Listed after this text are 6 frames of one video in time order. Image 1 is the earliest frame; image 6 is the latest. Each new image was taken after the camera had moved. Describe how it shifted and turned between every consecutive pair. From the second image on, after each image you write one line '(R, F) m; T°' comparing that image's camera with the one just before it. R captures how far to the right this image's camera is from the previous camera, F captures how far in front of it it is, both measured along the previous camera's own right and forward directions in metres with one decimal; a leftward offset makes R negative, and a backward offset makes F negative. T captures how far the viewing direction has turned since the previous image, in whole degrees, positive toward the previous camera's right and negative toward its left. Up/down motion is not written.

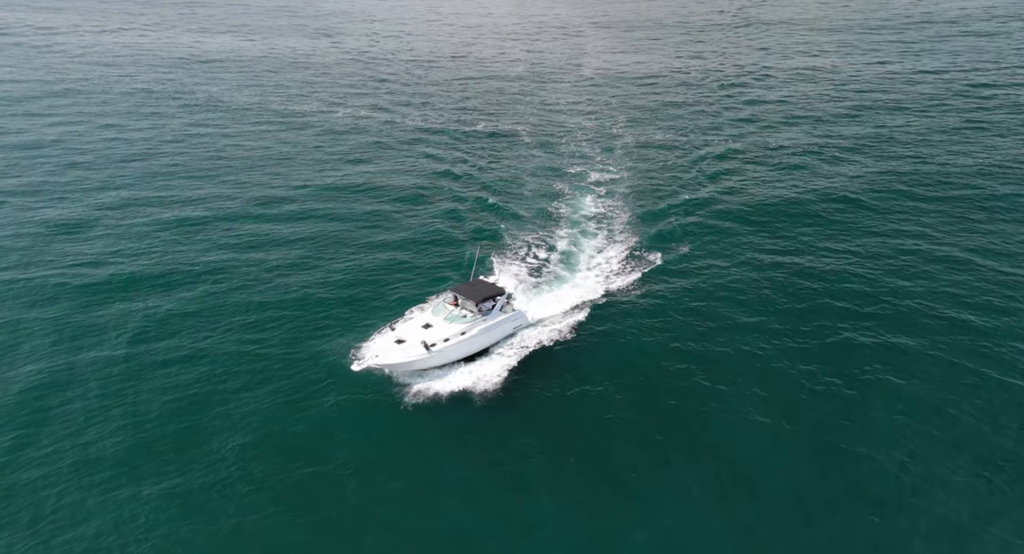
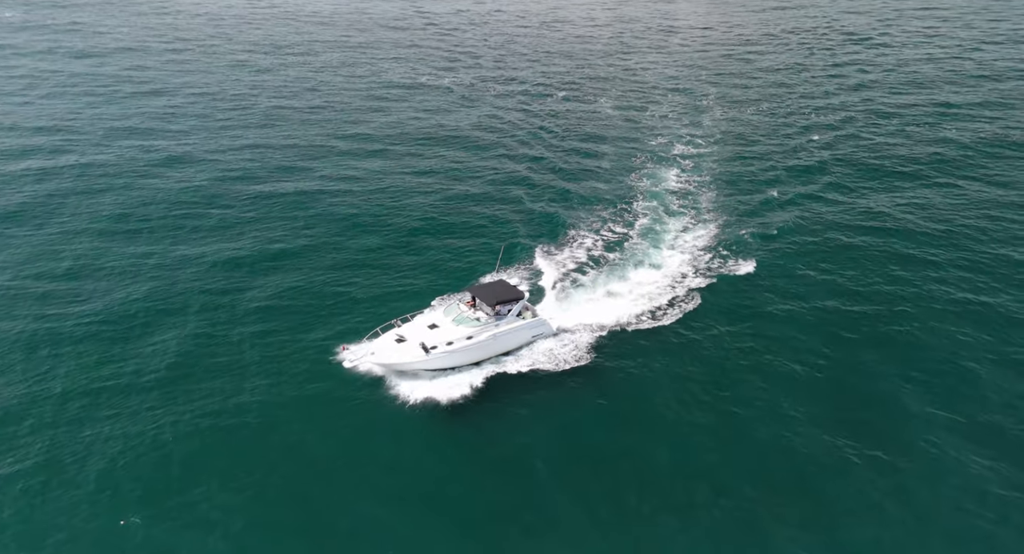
(+0.7, +1.5) m; -7°
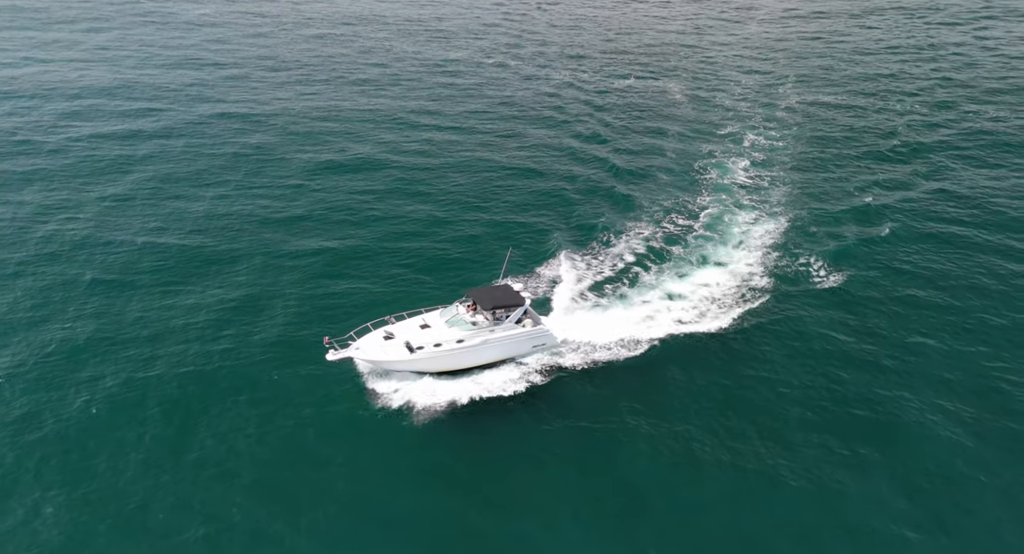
(+1.1, +2.6) m; -5°
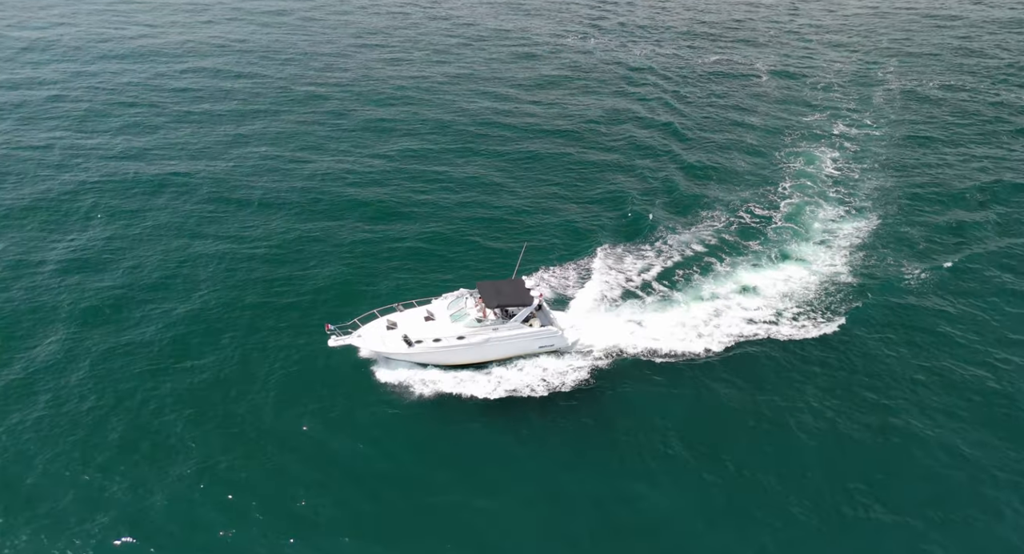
(+0.7, +2.2) m; -6°
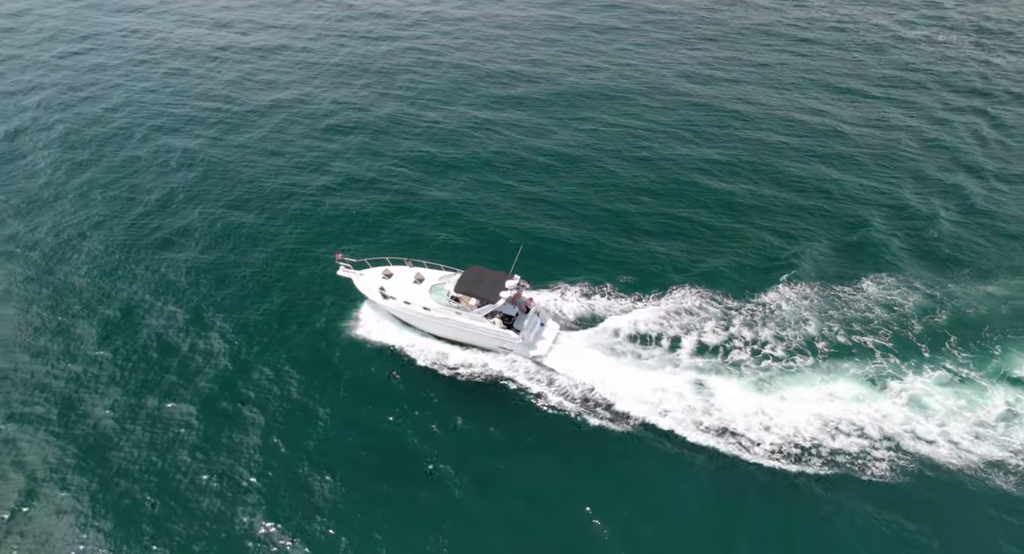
(+1.9, +6.2) m; -21°
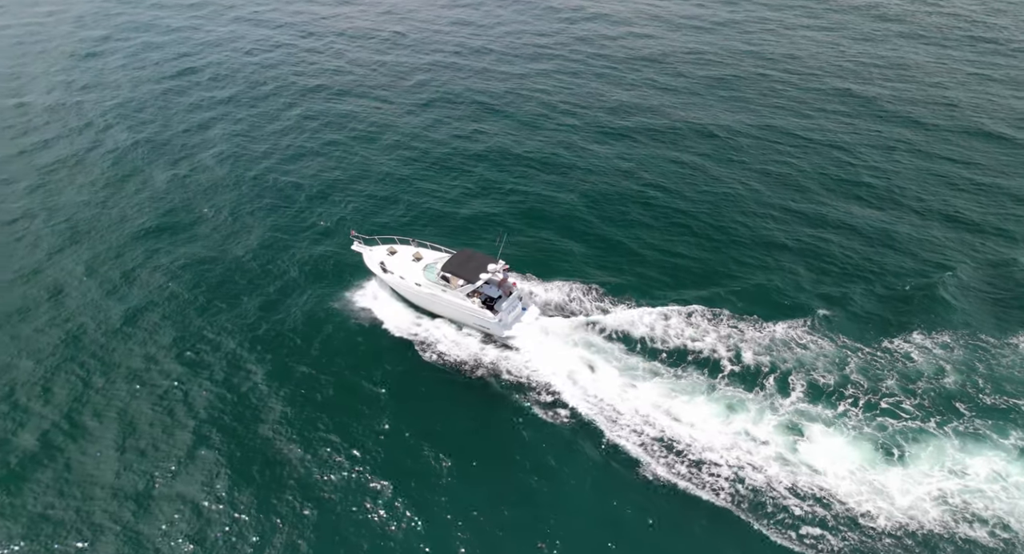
(+0.1, +1.8) m; -8°
